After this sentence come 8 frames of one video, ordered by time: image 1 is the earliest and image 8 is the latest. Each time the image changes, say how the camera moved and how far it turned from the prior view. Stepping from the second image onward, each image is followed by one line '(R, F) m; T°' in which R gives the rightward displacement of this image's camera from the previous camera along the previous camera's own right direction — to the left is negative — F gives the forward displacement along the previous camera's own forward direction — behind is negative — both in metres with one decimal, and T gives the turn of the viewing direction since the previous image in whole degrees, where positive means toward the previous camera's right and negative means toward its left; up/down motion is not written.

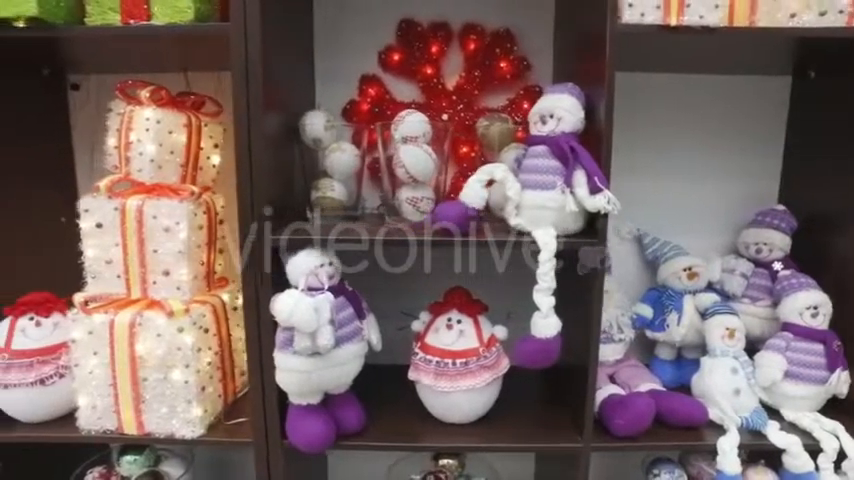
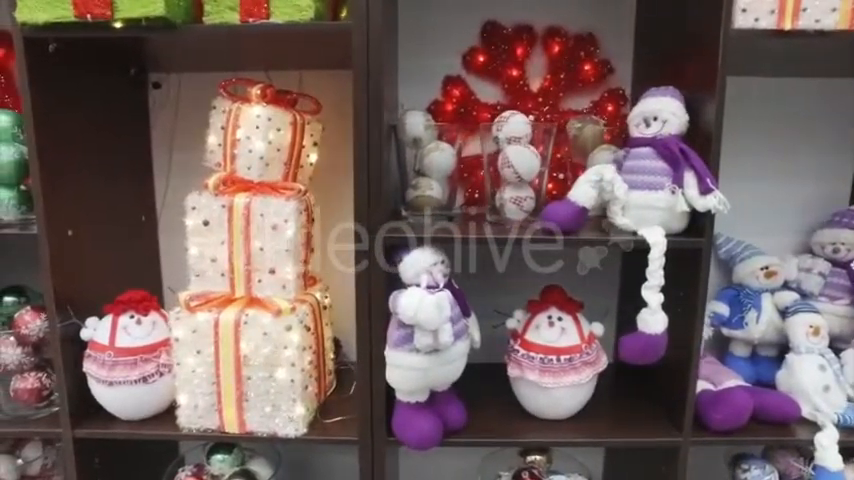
(-0.6, 0.0) m; +1°
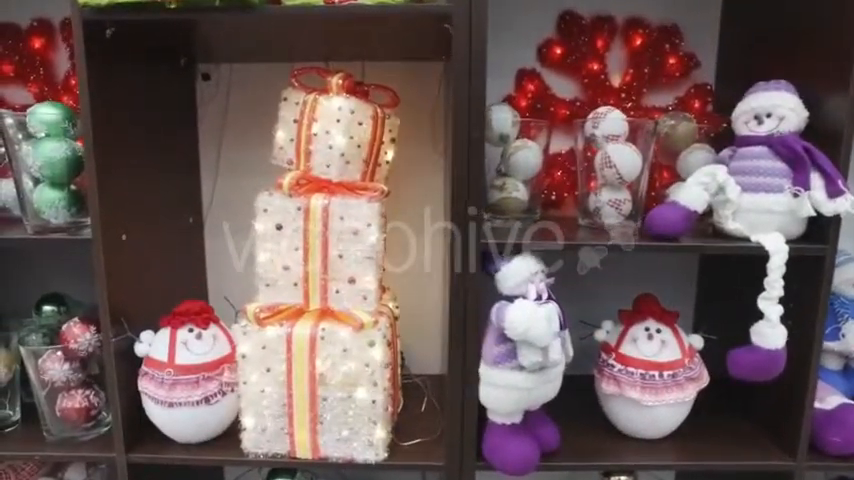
(-0.5, +0.1) m; 0°
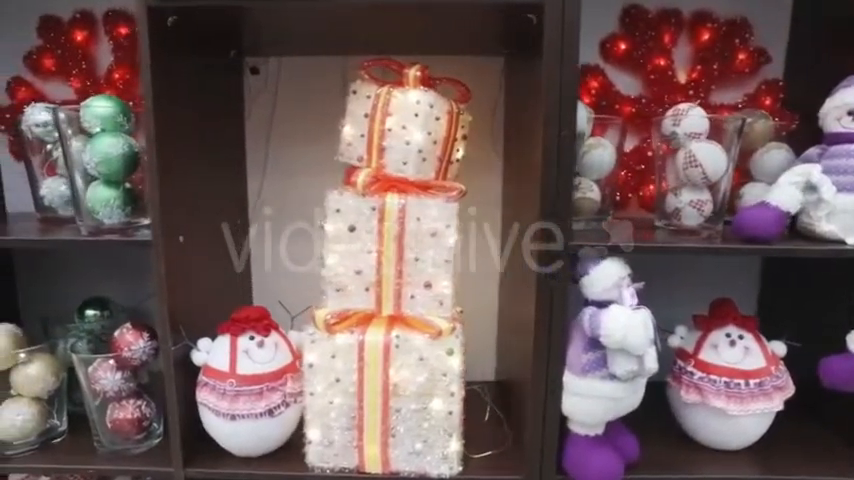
(-0.4, +0.1) m; 0°
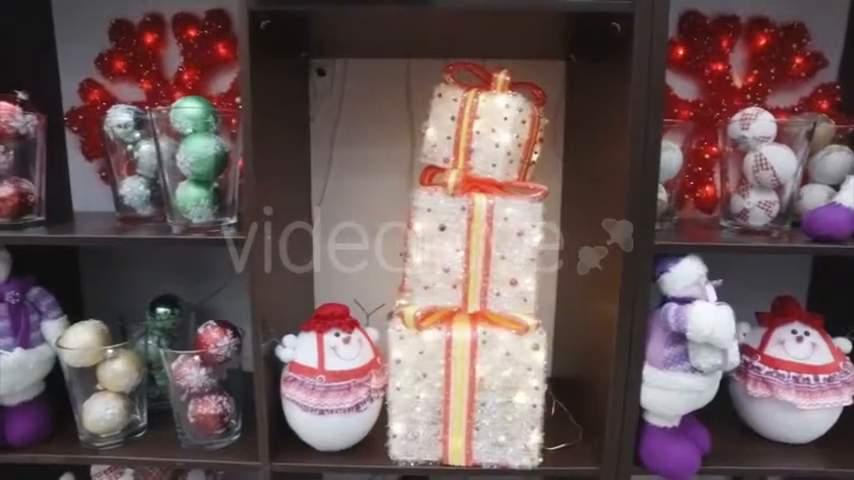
(-0.4, 0.0) m; 0°
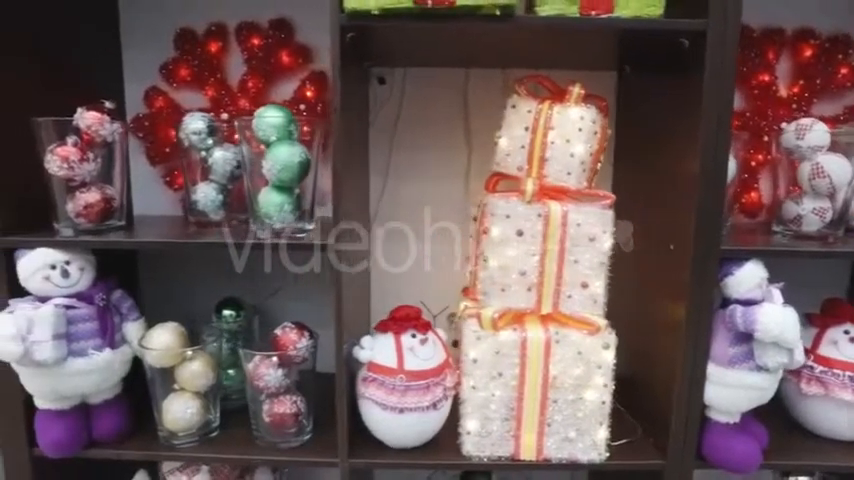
(-0.4, 0.0) m; 0°
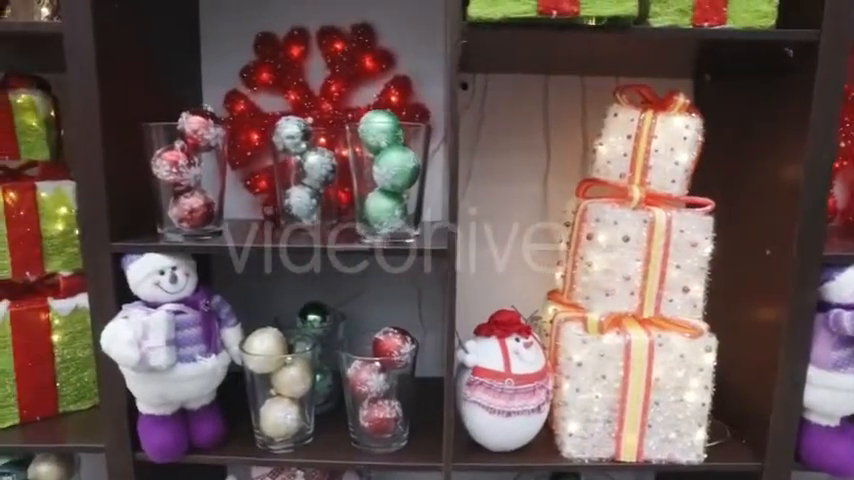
(-0.6, 0.0) m; +1°
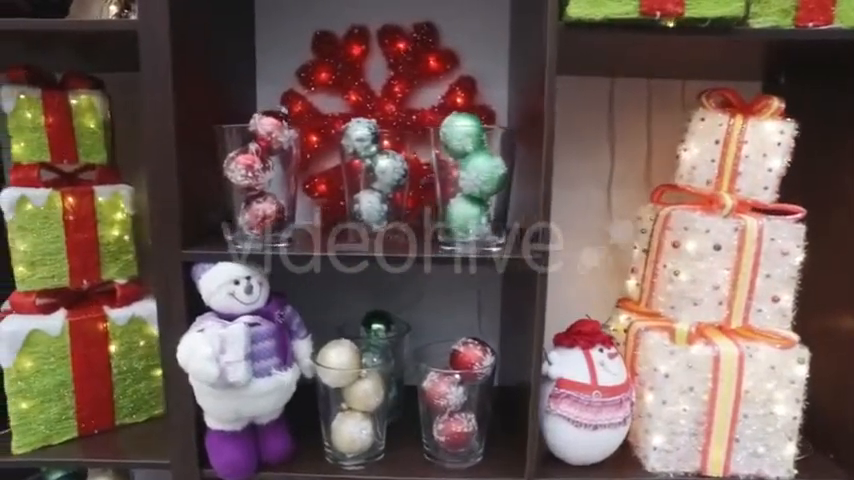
(-0.4, 0.0) m; 0°
